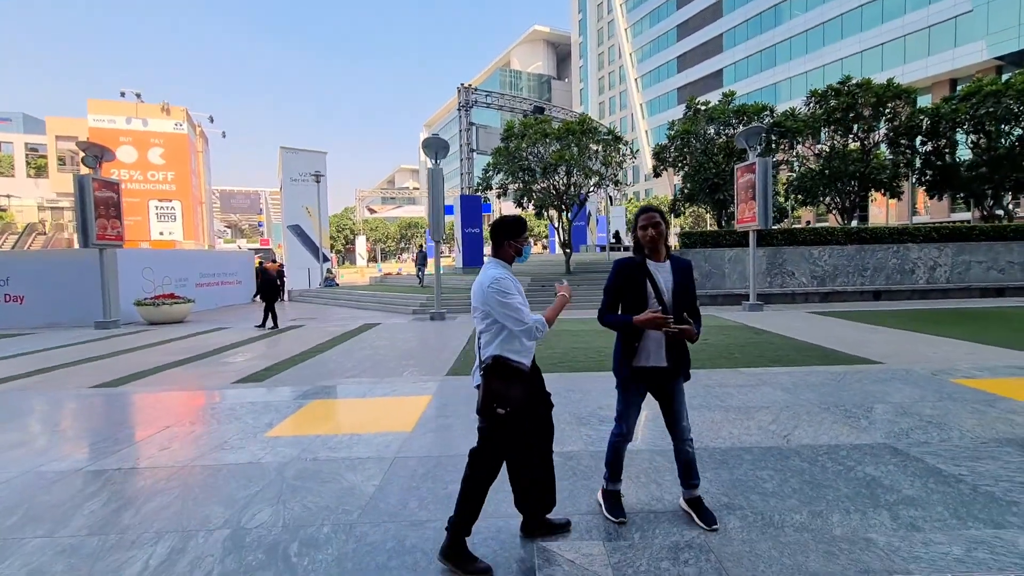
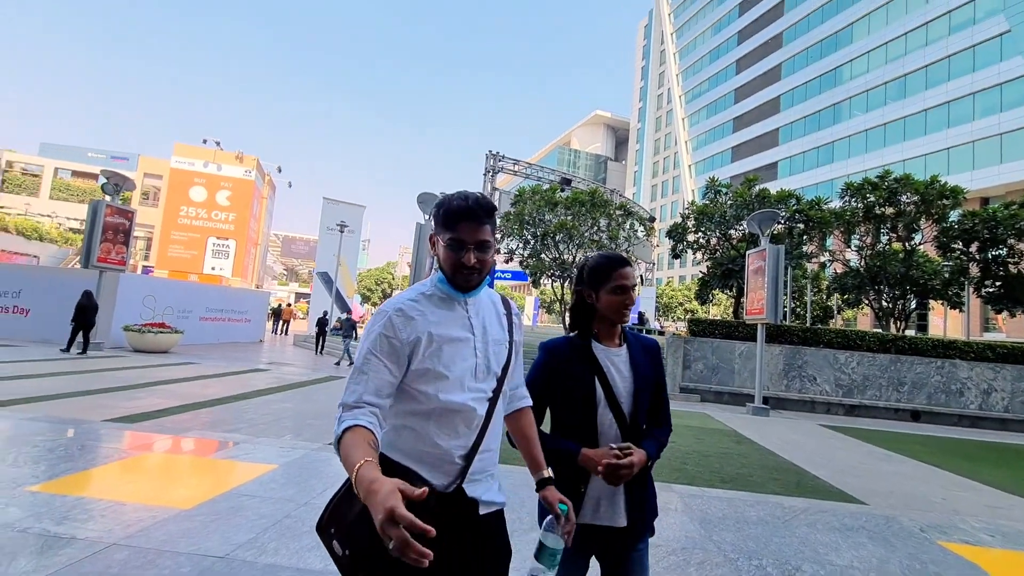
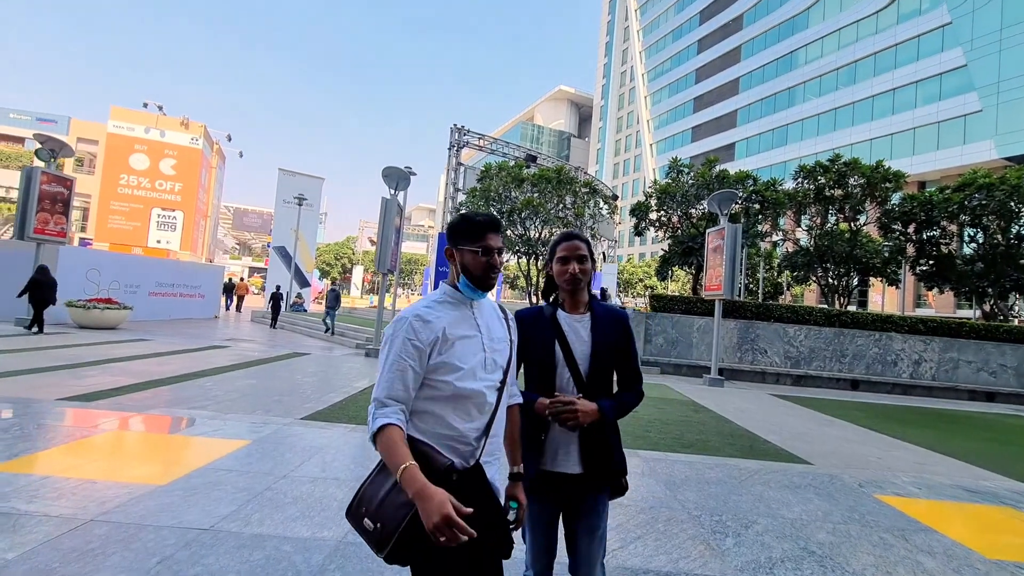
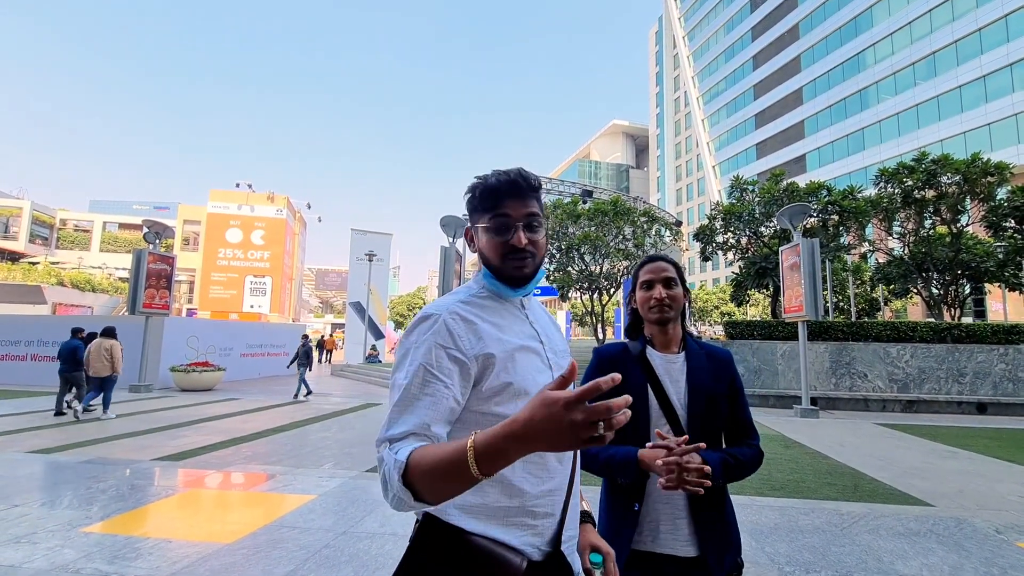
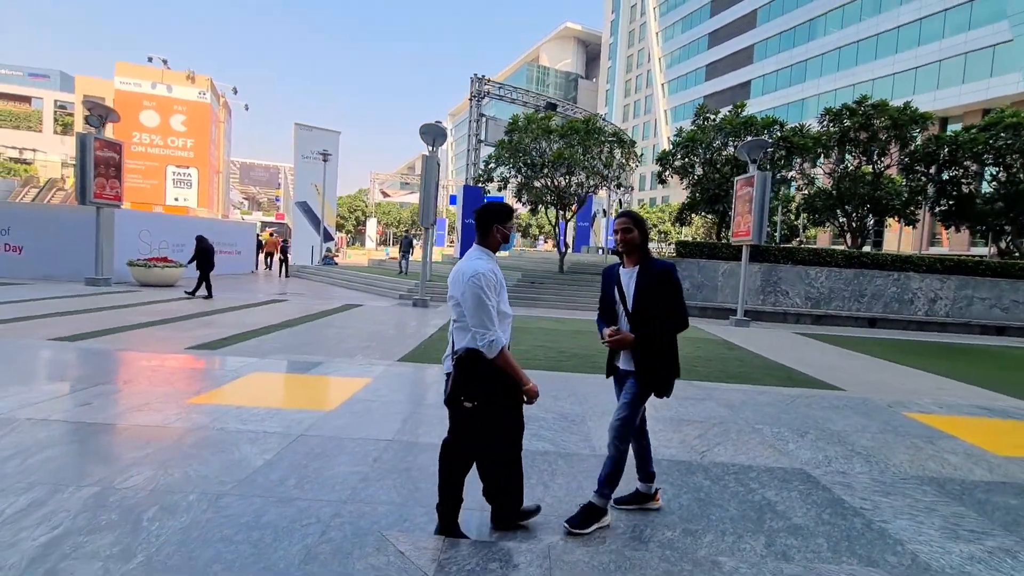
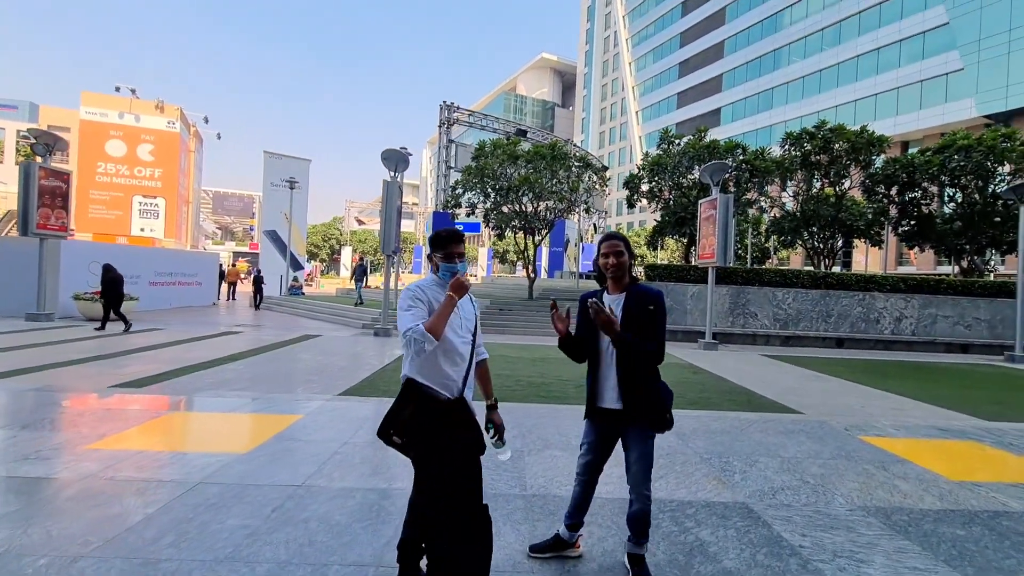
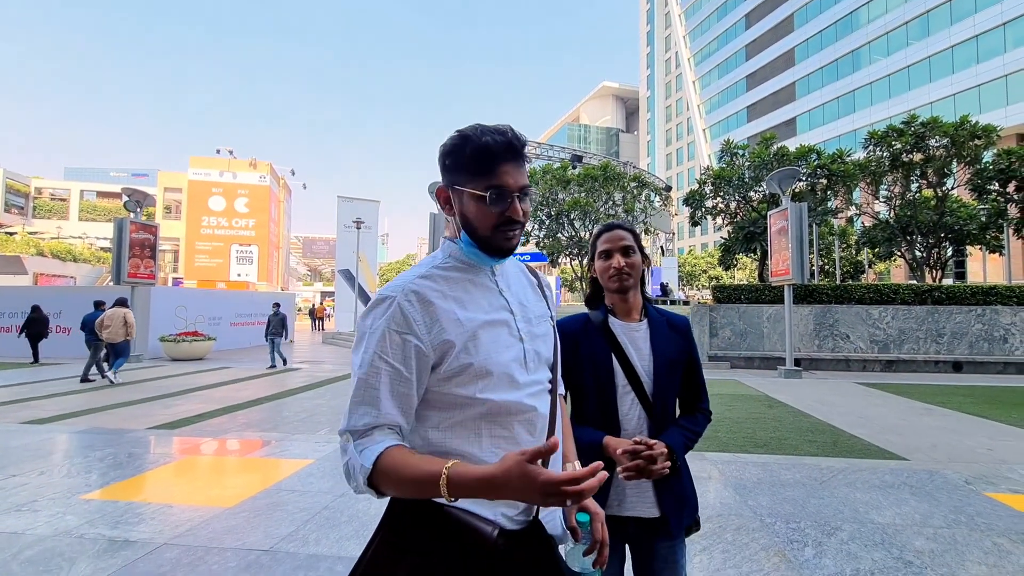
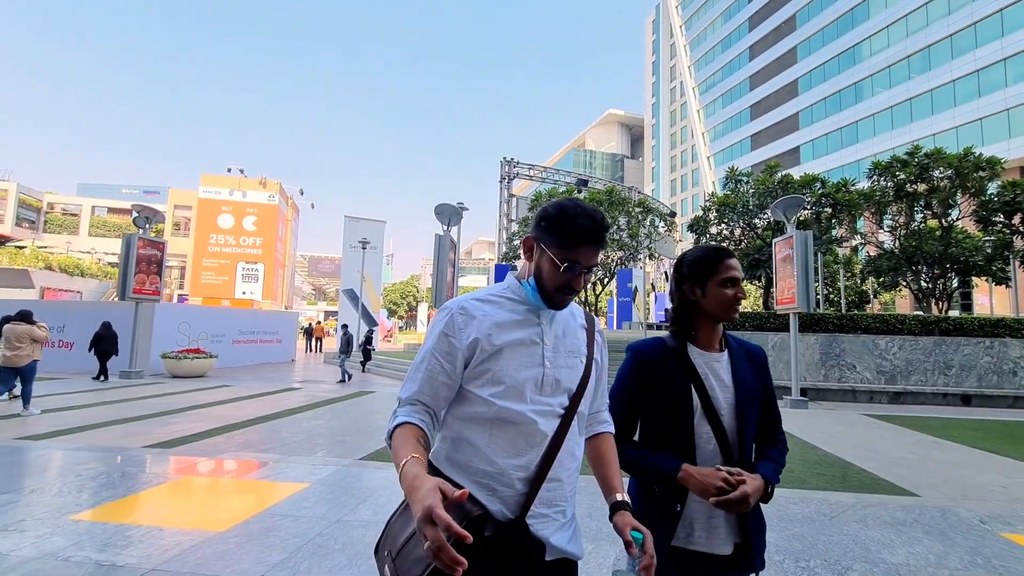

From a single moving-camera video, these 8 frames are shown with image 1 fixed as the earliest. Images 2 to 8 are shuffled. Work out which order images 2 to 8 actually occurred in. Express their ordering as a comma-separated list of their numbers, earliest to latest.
5, 6, 3, 2, 8, 4, 7
